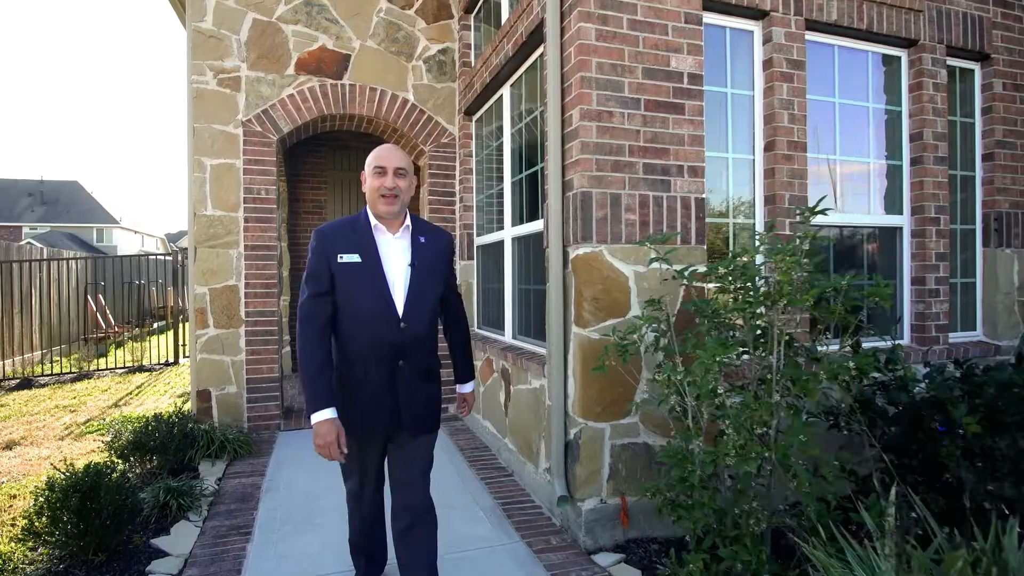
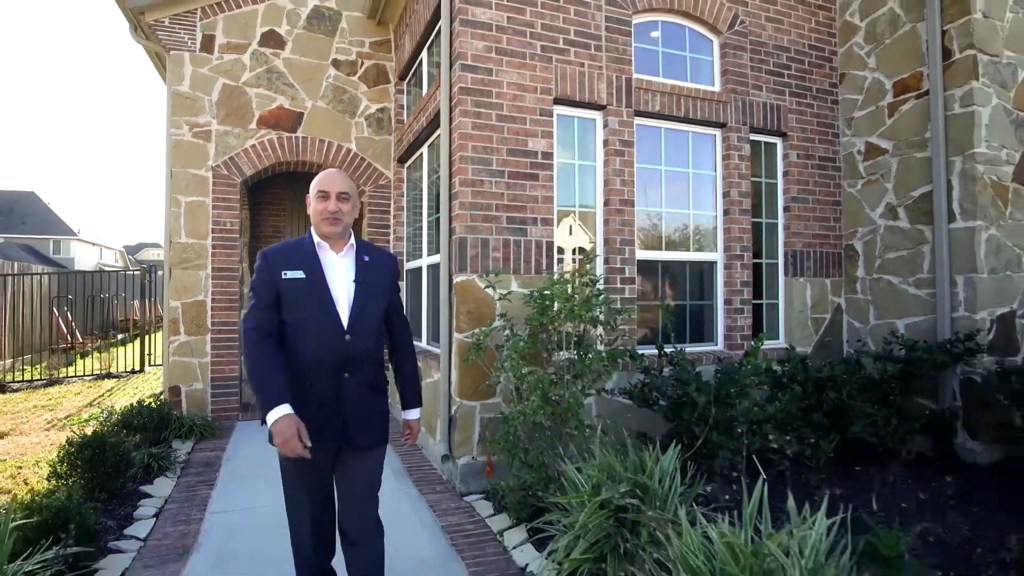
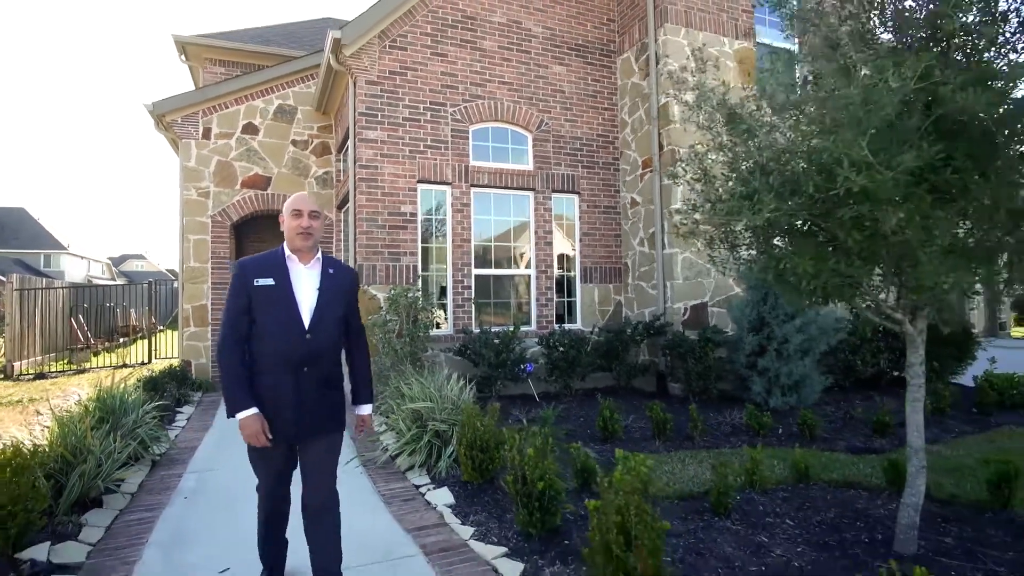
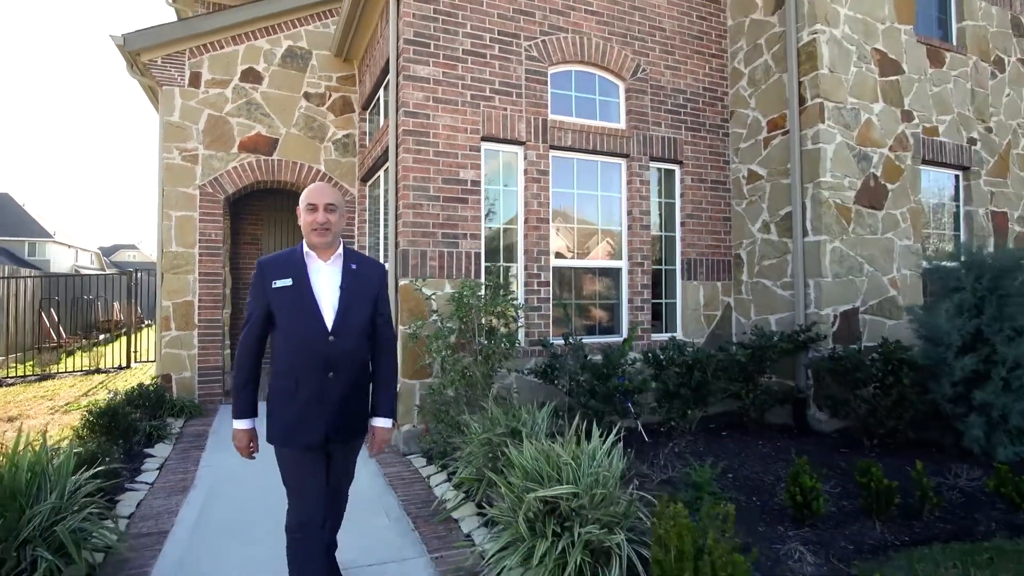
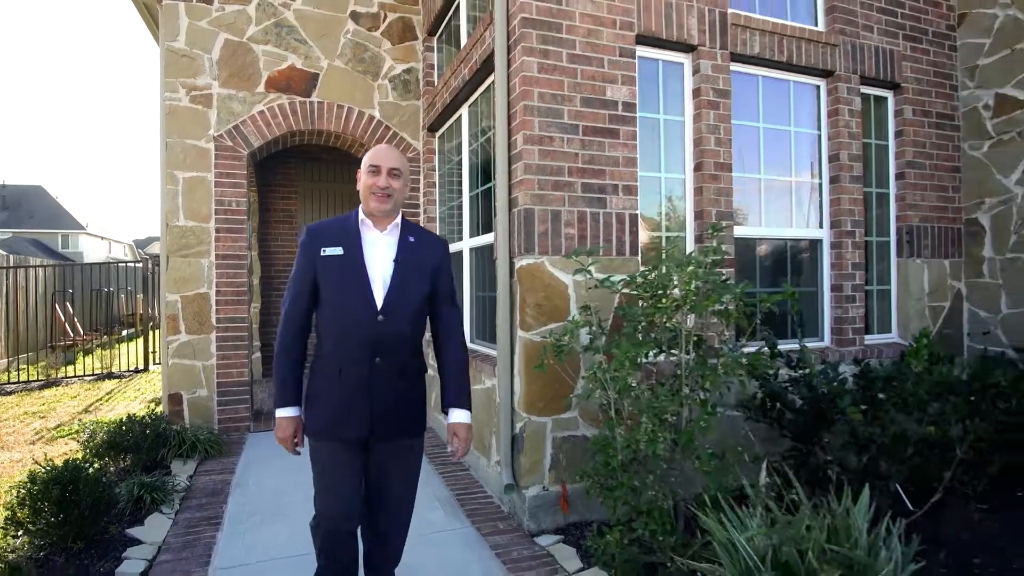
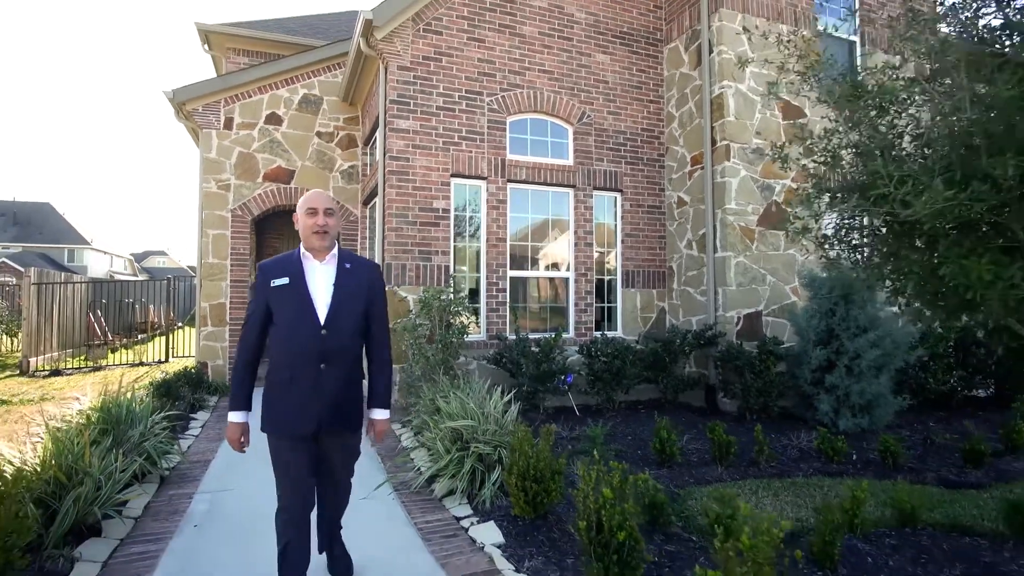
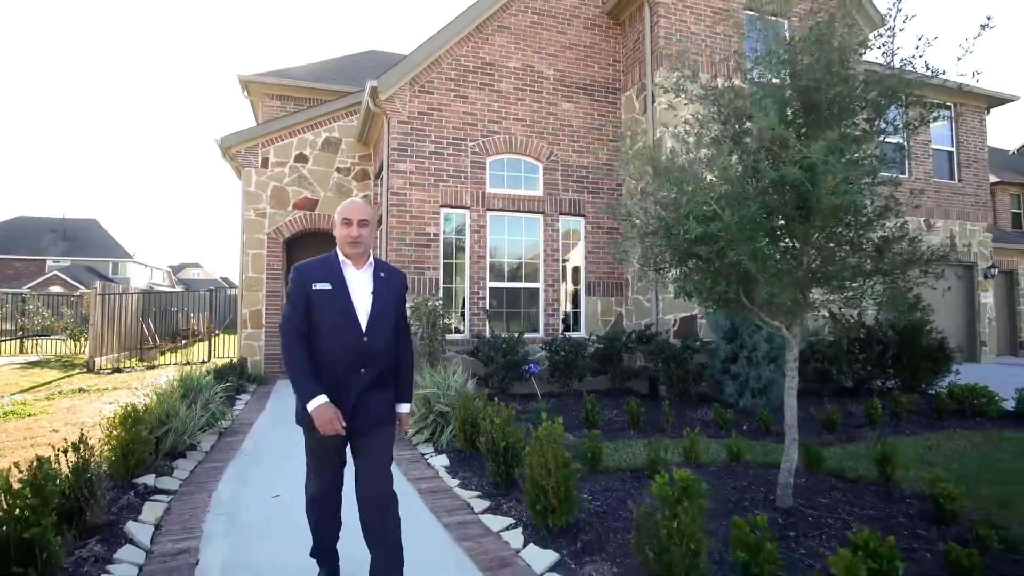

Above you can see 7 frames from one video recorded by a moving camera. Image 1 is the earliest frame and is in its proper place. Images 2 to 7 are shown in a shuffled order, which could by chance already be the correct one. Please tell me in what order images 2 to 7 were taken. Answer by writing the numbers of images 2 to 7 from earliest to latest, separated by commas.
5, 2, 4, 6, 3, 7
